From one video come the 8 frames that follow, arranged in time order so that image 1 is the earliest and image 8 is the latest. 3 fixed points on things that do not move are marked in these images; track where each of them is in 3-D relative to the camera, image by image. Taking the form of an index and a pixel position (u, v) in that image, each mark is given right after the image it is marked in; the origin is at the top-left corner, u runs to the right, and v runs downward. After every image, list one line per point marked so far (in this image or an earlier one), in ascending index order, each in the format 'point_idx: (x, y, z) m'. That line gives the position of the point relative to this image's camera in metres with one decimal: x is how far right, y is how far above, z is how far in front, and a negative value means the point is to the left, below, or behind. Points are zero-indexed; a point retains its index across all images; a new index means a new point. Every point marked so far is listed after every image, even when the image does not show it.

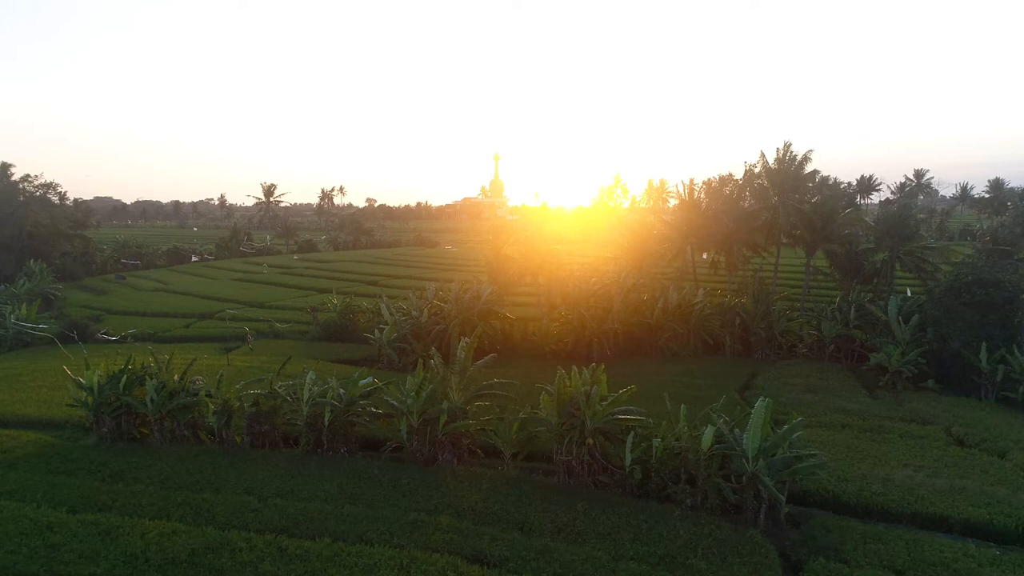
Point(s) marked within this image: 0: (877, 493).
0: (+7.1, -4.0, +14.0) m
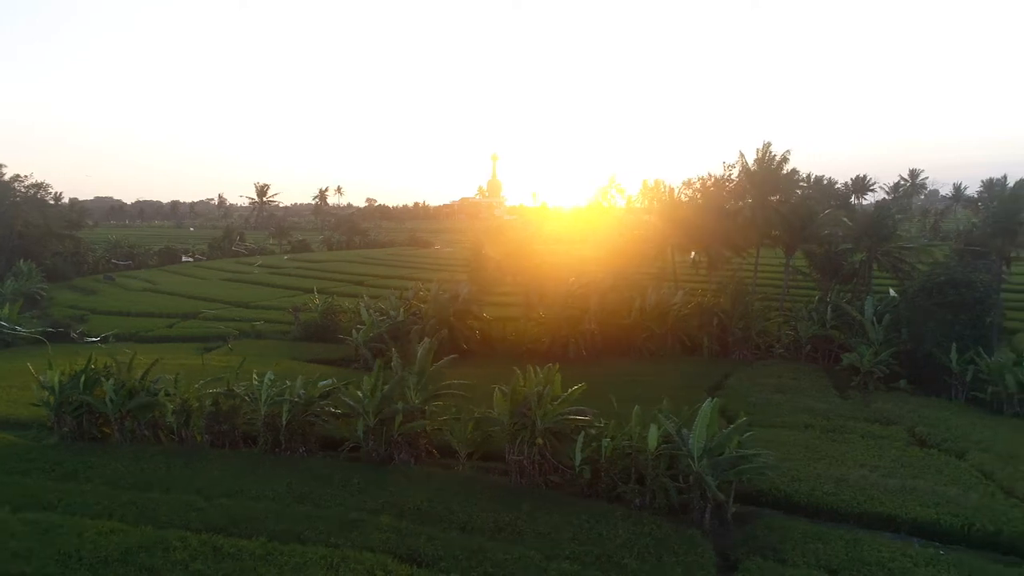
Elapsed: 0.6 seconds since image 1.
0: (+6.2, -4.0, +14.0) m
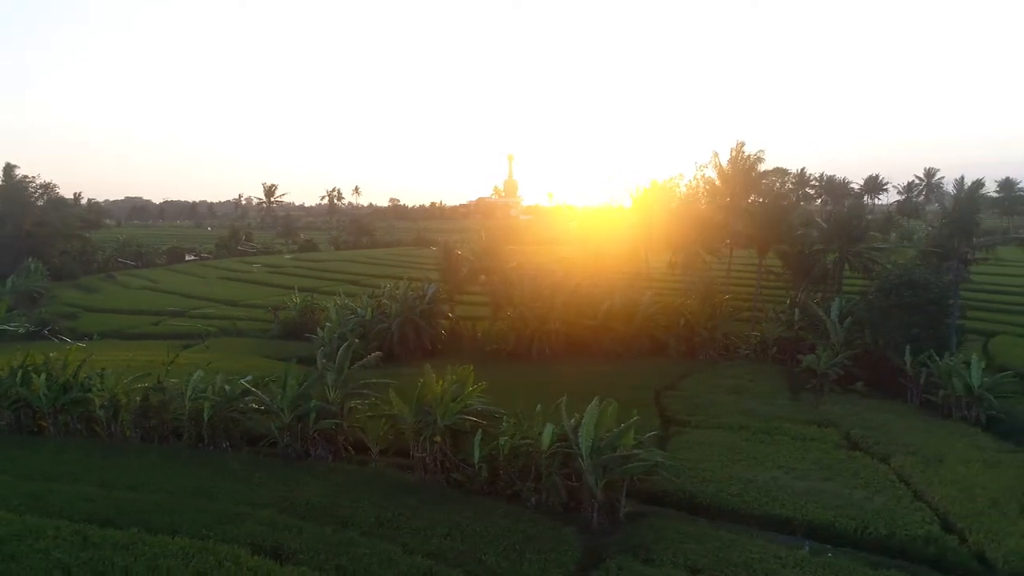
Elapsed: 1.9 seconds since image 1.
0: (+4.3, -4.0, +14.0) m
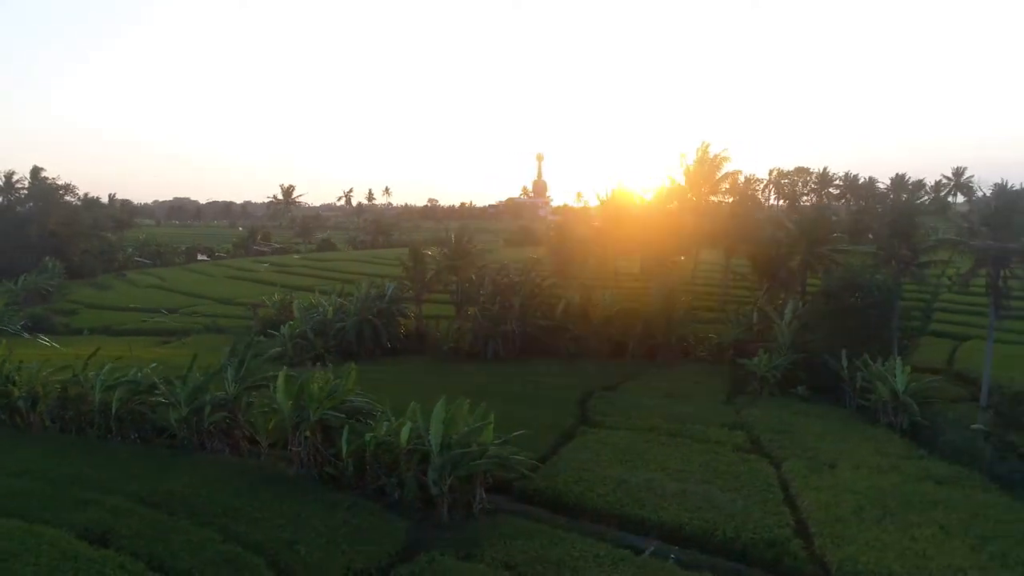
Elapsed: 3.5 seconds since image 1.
0: (+1.7, -4.1, +14.1) m
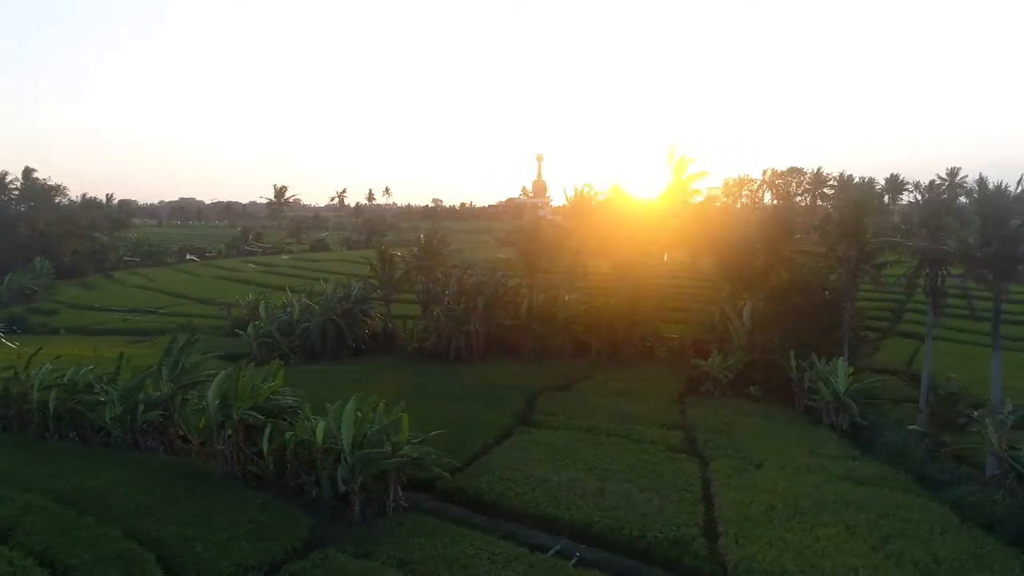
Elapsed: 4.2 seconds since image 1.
0: (+0.1, -4.1, +14.2) m
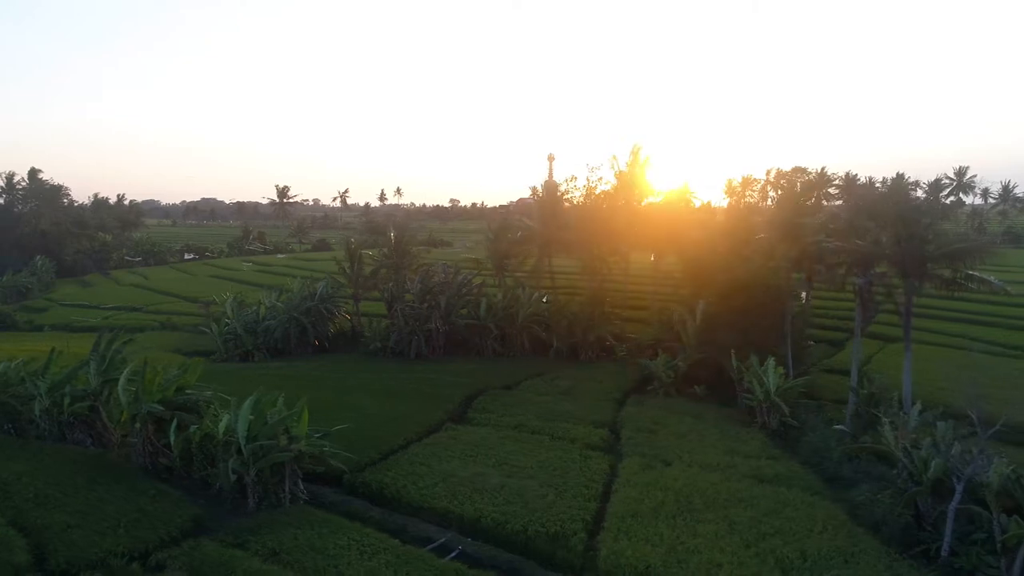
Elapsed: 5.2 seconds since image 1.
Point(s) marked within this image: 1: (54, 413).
0: (-1.9, -4.1, +14.5) m
1: (-10.6, -2.9, +16.6) m
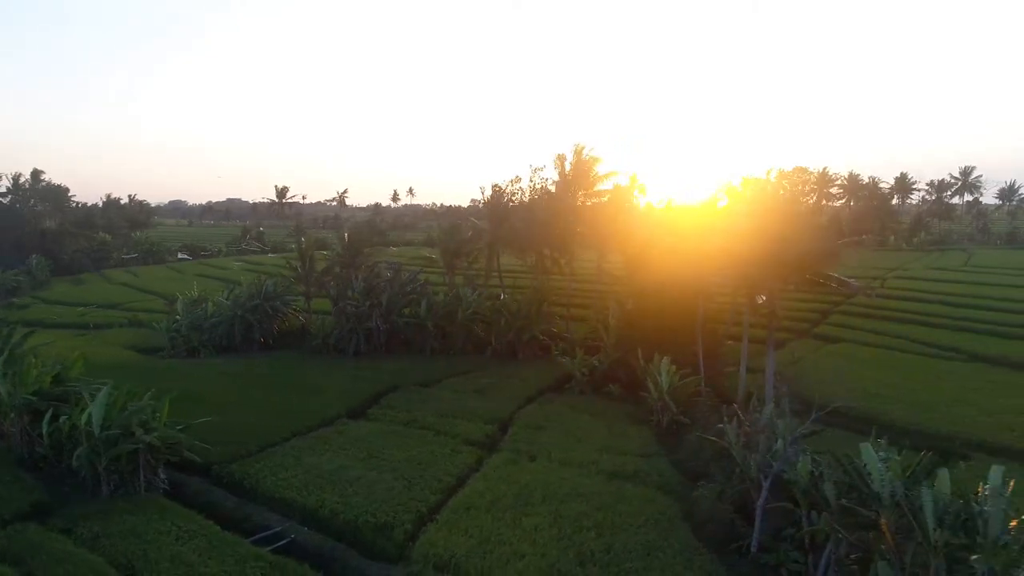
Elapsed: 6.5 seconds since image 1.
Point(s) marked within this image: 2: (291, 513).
0: (-4.9, -4.0, +14.9) m
1: (-13.5, -2.8, +17.3) m
2: (-4.2, -4.3, +13.8) m
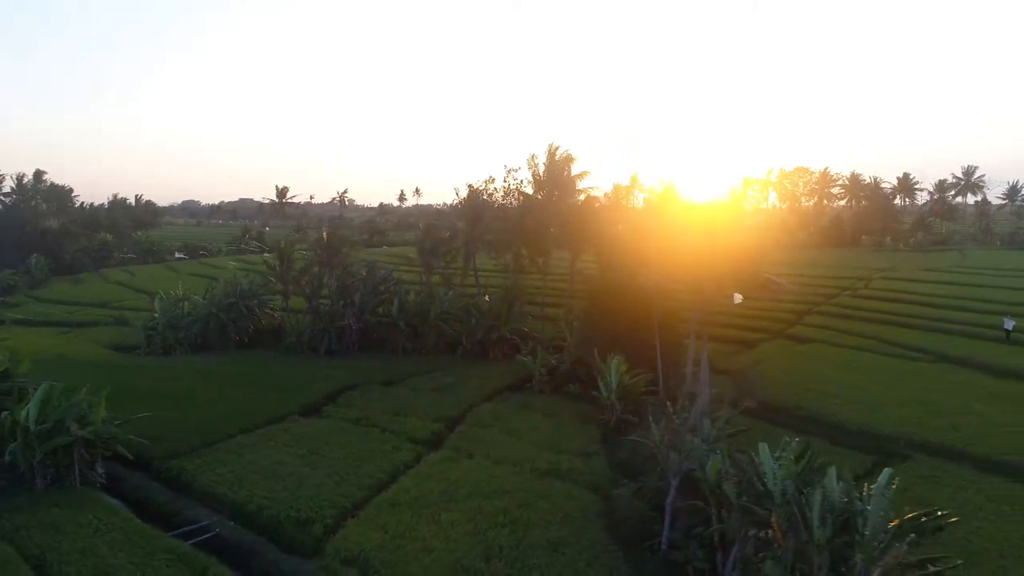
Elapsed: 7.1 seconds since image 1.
0: (-6.3, -4.0, +15.2) m
1: (-14.9, -2.8, +17.7) m
2: (-5.7, -4.3, +14.0) m
